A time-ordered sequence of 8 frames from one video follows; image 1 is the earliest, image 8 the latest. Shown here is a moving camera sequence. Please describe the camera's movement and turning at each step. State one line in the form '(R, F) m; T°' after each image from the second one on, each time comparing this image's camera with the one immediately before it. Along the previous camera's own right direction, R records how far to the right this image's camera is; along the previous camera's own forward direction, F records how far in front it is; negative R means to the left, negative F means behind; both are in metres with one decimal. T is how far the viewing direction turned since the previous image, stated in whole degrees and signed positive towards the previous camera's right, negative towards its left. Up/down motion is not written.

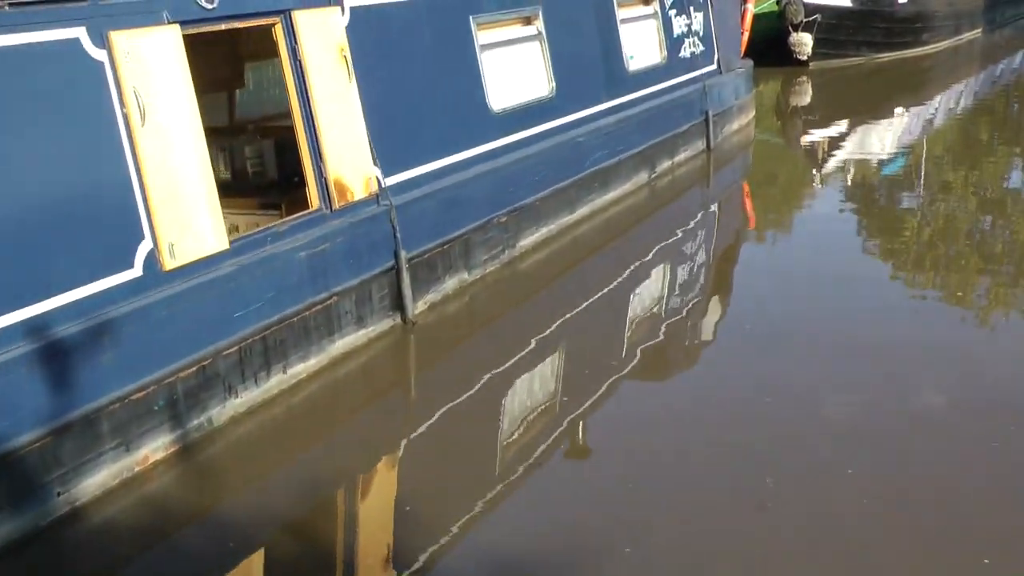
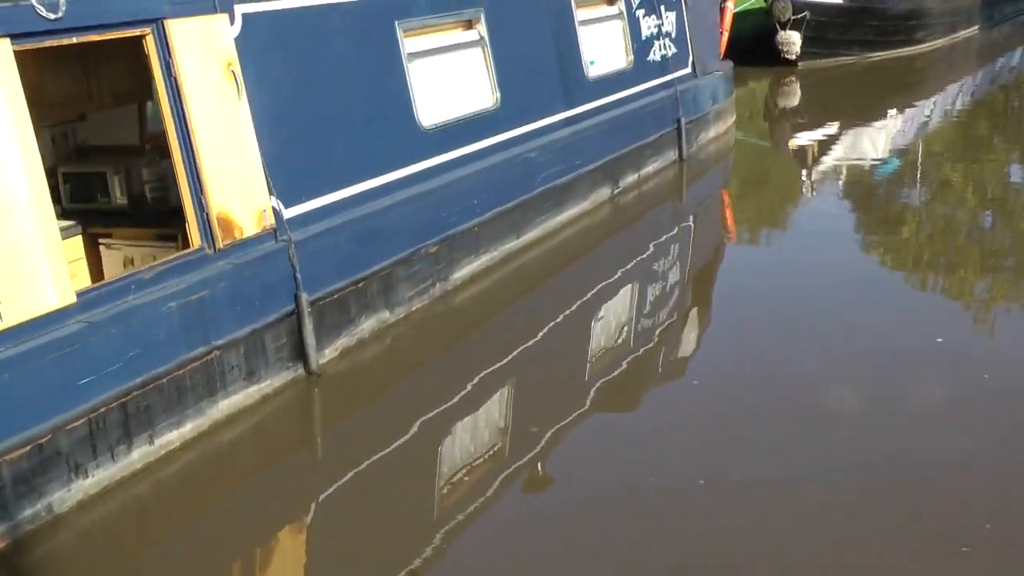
(+0.3, +0.7) m; 0°
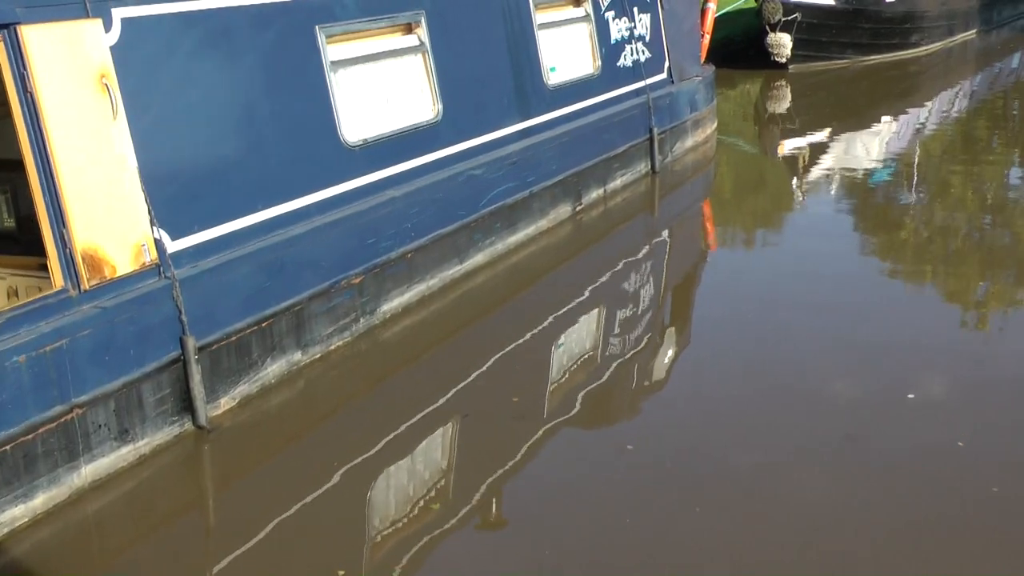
(+0.3, +0.6) m; 0°
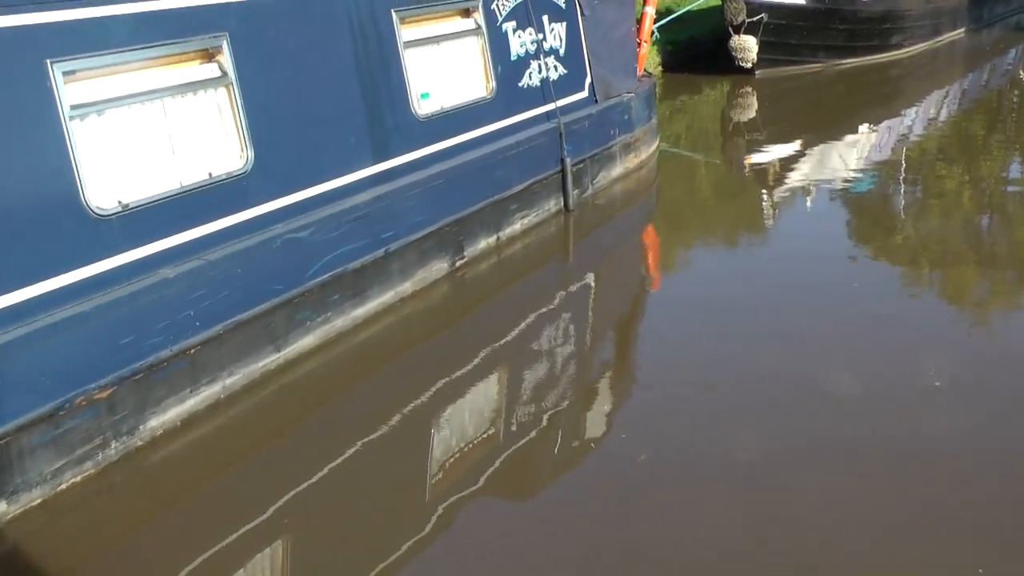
(+0.7, +1.3) m; 0°
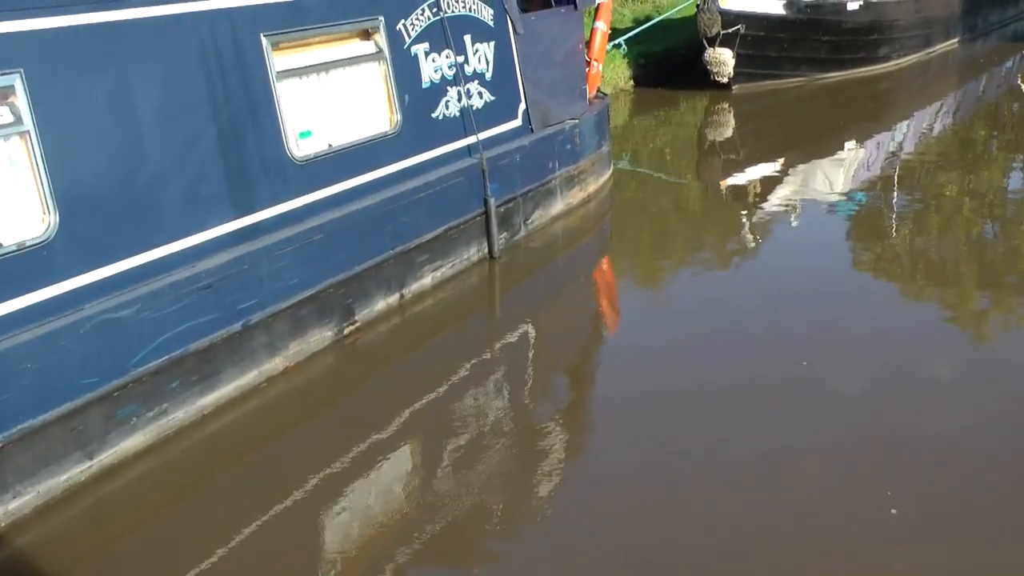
(+0.4, +0.9) m; 0°
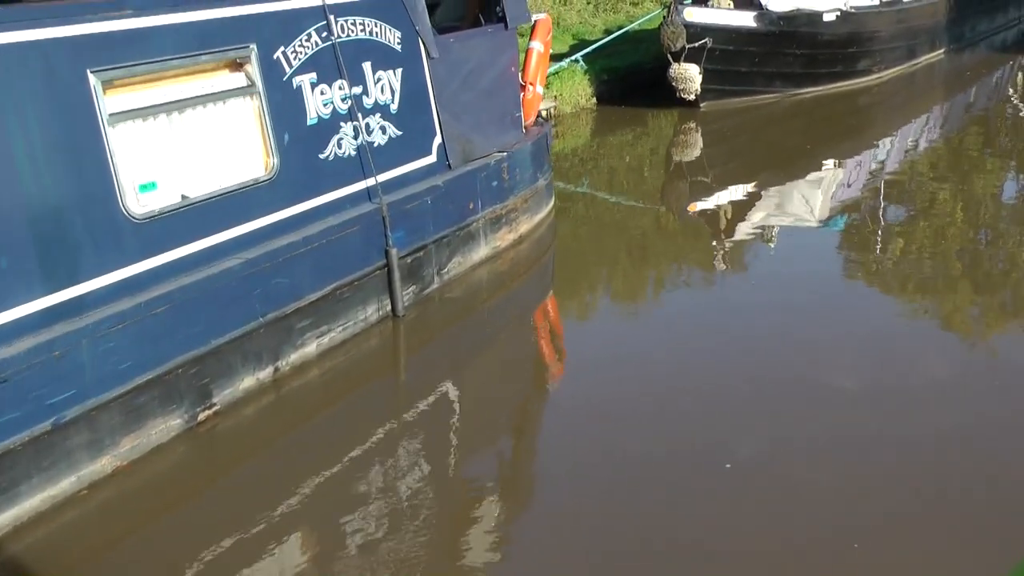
(+0.4, +0.8) m; 0°
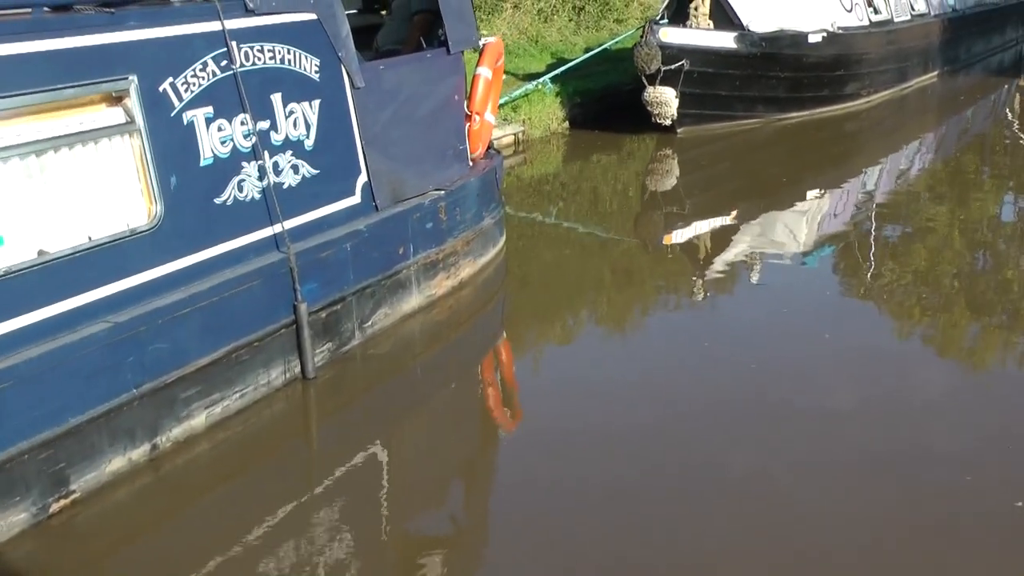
(+0.3, +0.6) m; 0°
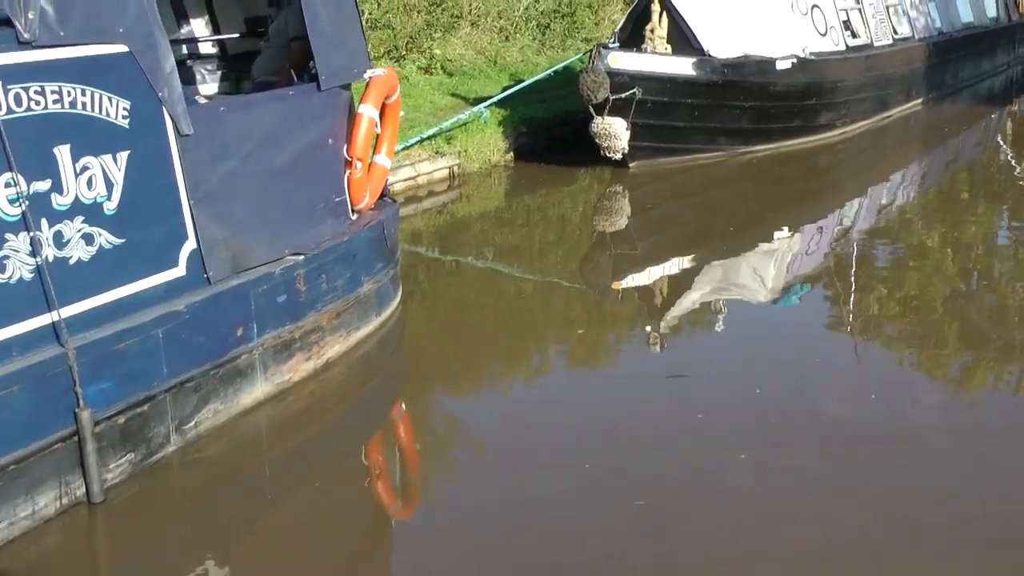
(+0.5, +1.0) m; 0°
